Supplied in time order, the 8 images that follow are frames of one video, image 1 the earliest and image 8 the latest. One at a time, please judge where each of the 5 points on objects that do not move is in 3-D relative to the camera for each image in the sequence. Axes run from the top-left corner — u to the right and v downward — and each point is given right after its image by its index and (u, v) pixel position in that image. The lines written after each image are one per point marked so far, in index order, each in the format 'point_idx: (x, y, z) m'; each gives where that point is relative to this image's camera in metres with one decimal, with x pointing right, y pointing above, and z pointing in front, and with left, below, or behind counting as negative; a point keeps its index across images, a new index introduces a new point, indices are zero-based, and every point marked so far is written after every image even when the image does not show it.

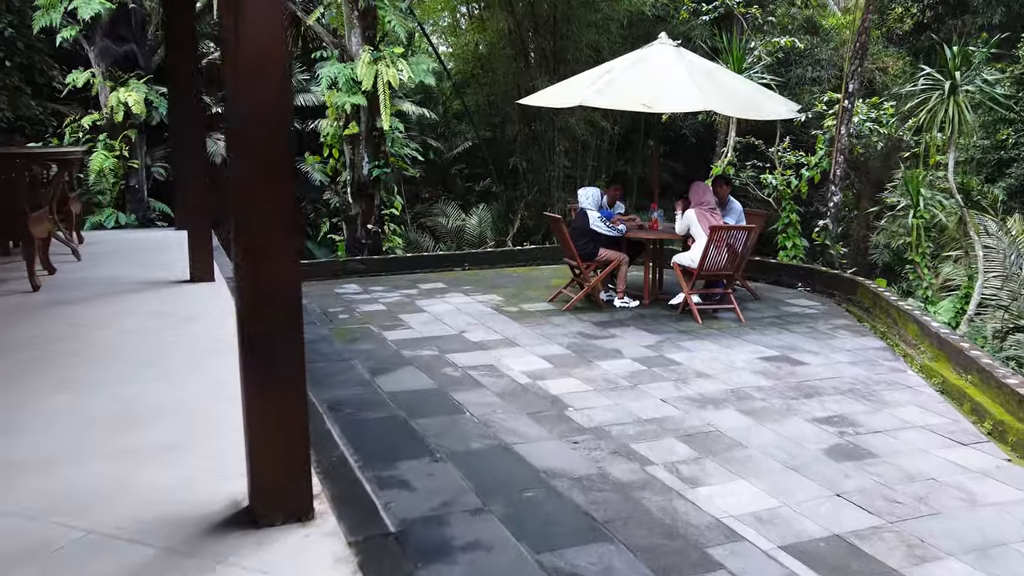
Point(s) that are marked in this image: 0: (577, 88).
0: (+0.5, +1.4, +5.4) m
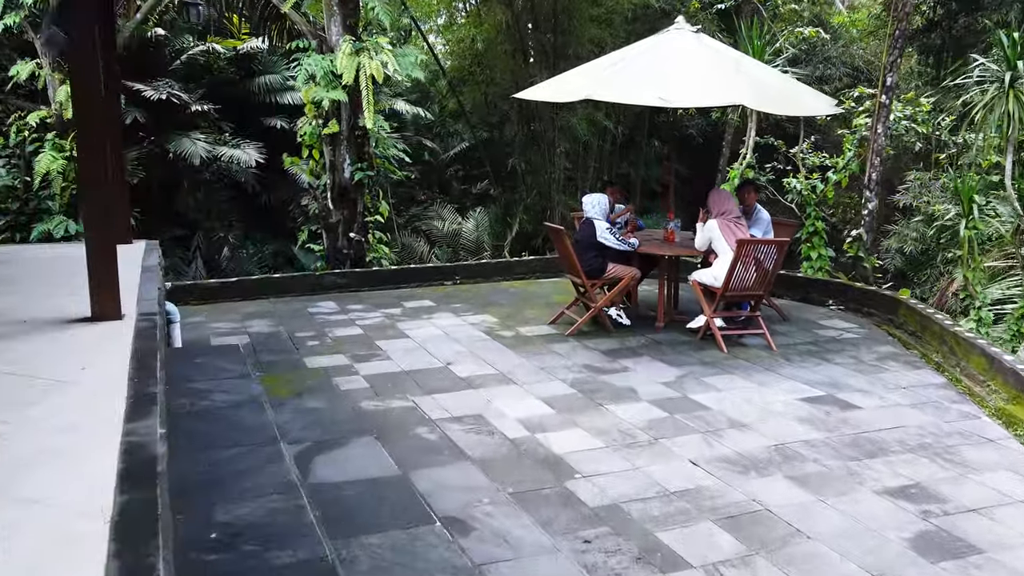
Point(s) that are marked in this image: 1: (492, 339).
0: (+0.4, +1.3, +4.7) m
1: (-0.1, -0.3, +4.8) m
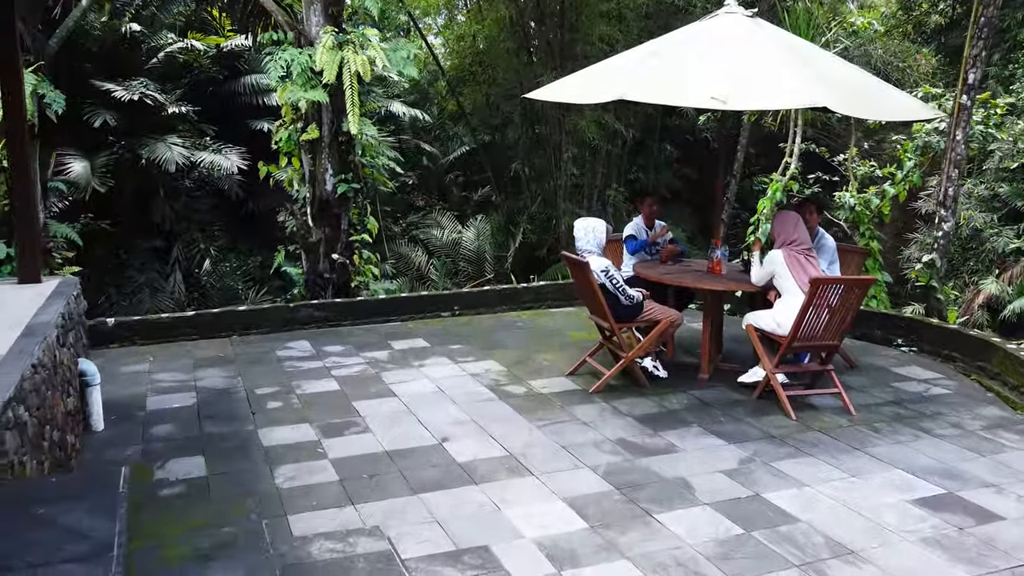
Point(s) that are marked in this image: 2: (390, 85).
0: (+0.5, +1.0, +3.8) m
1: (-0.1, -0.6, +3.8) m
2: (-1.7, +2.9, +11.0) m
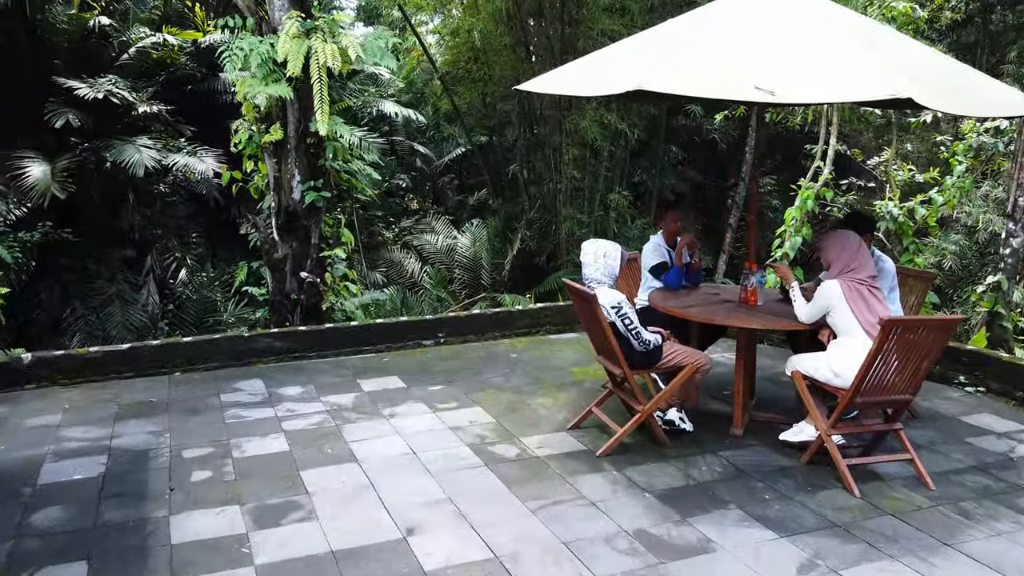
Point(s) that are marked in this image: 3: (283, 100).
0: (+0.5, +0.9, +3.0) m
1: (-0.1, -0.7, +3.1) m
2: (-1.8, +2.7, +10.2) m
3: (-1.5, +1.3, +5.2) m
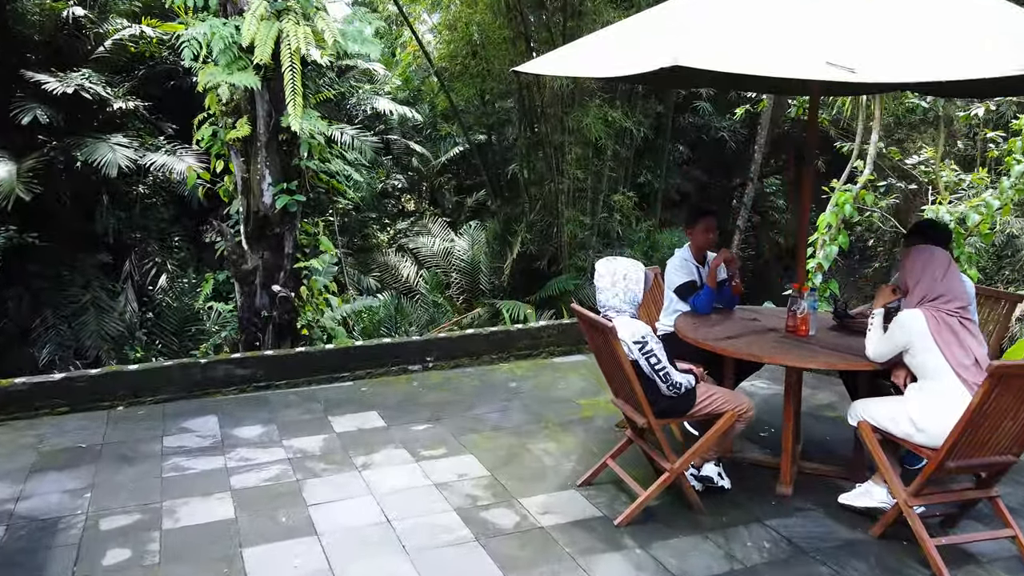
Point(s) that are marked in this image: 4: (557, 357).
0: (+0.4, +0.8, +2.4) m
1: (-0.1, -0.8, +2.5) m
2: (-1.8, +2.6, +9.6) m
3: (-1.5, +1.2, +4.6) m
4: (+0.3, -0.4, +4.7) m
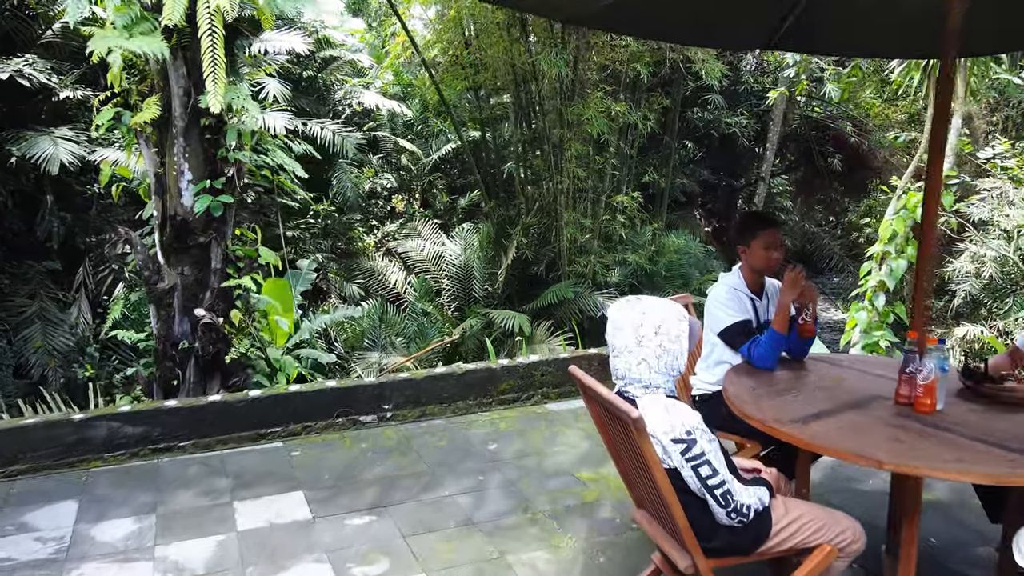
0: (+0.4, +0.7, +1.4) m
1: (-0.2, -0.9, +1.5) m
2: (-1.8, +2.5, +8.6) m
3: (-1.6, +1.0, +3.6) m
4: (+0.2, -0.5, +3.7) m
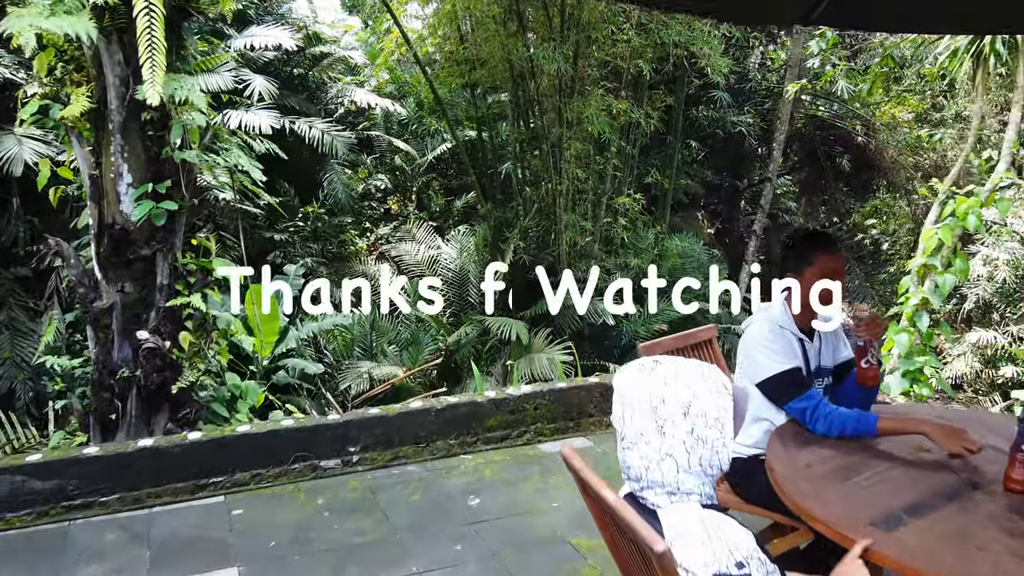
0: (+0.3, +0.6, +0.9) m
1: (-0.2, -1.0, +1.0) m
2: (-1.9, +2.4, +8.1) m
3: (-1.7, +1.0, +3.1) m
4: (+0.1, -0.6, +3.2) m
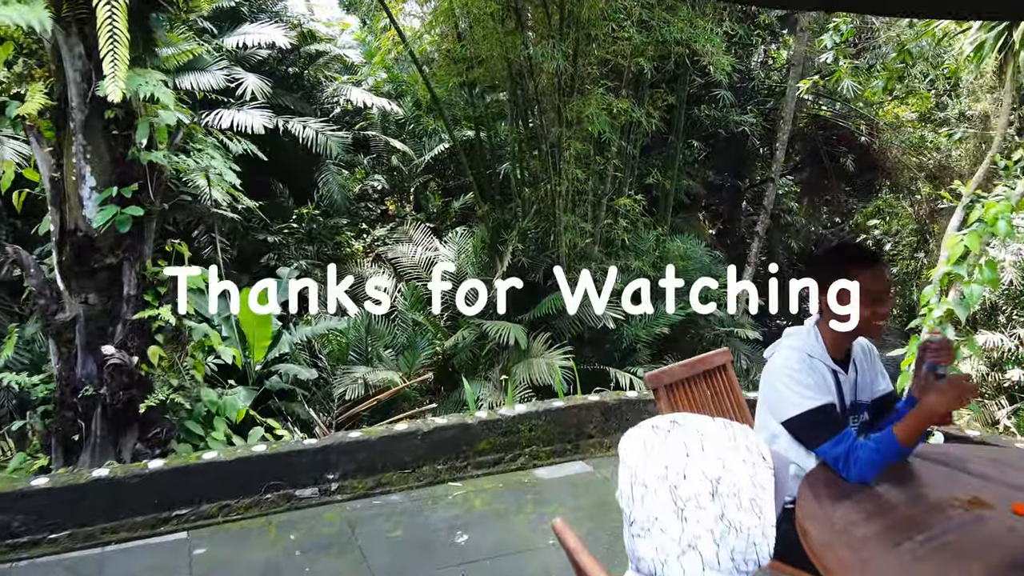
0: (+0.3, +0.5, +0.6) m
1: (-0.3, -1.0, +0.7) m
2: (-1.9, +2.4, +7.9) m
3: (-1.7, +0.9, +2.9) m
4: (+0.1, -0.7, +2.9) m
